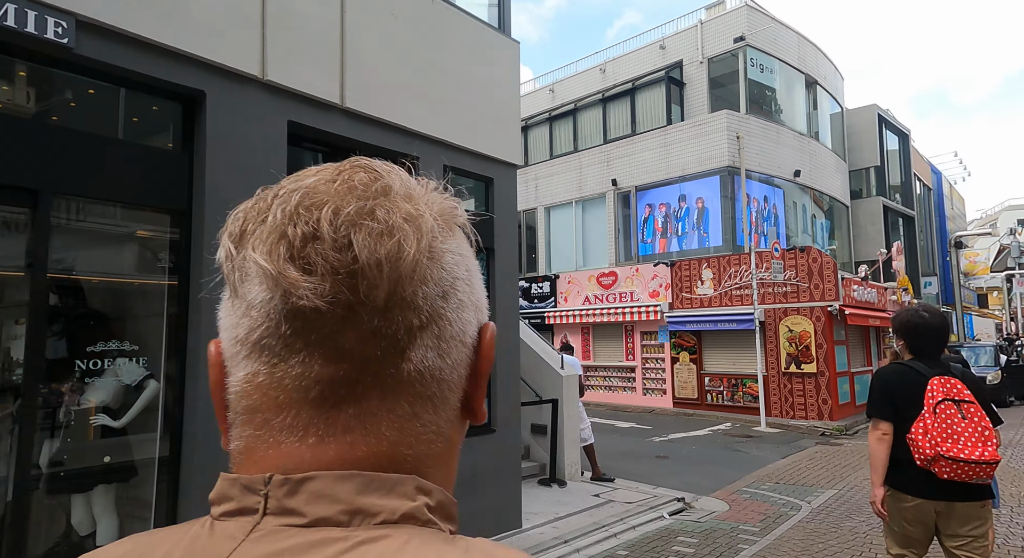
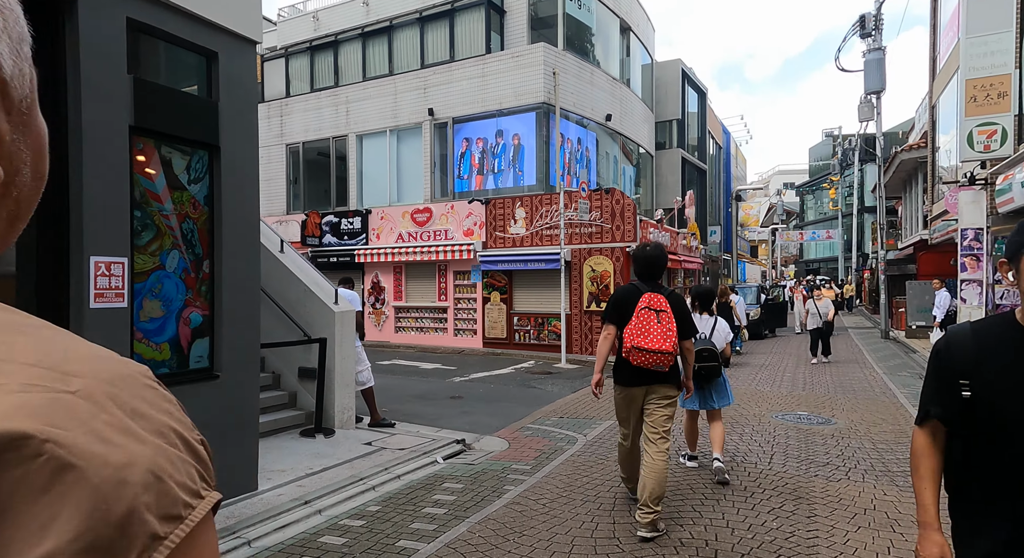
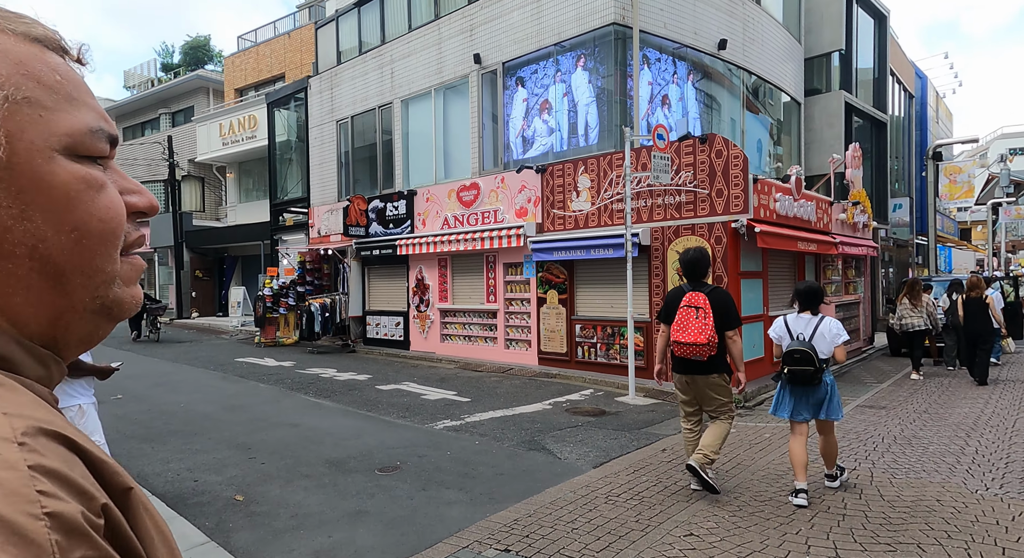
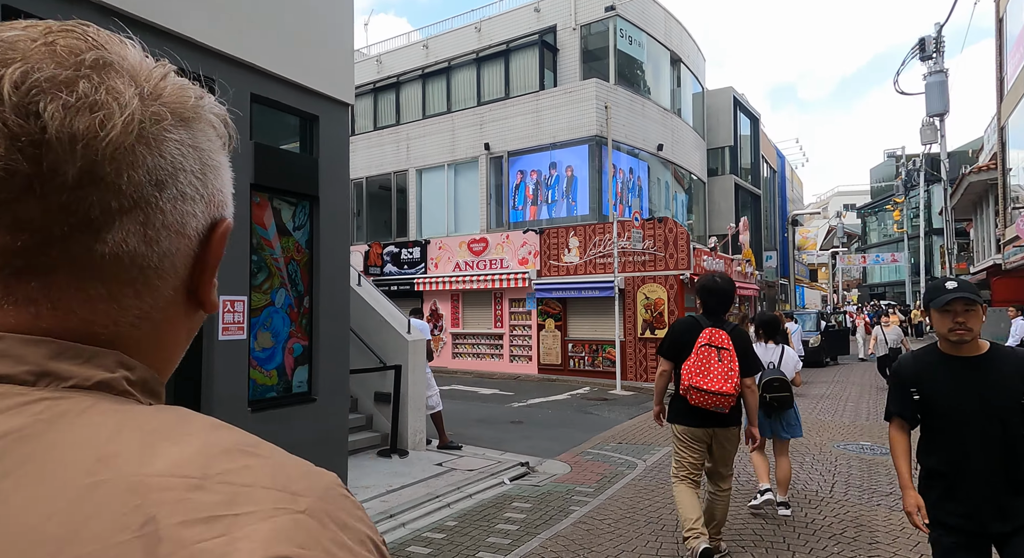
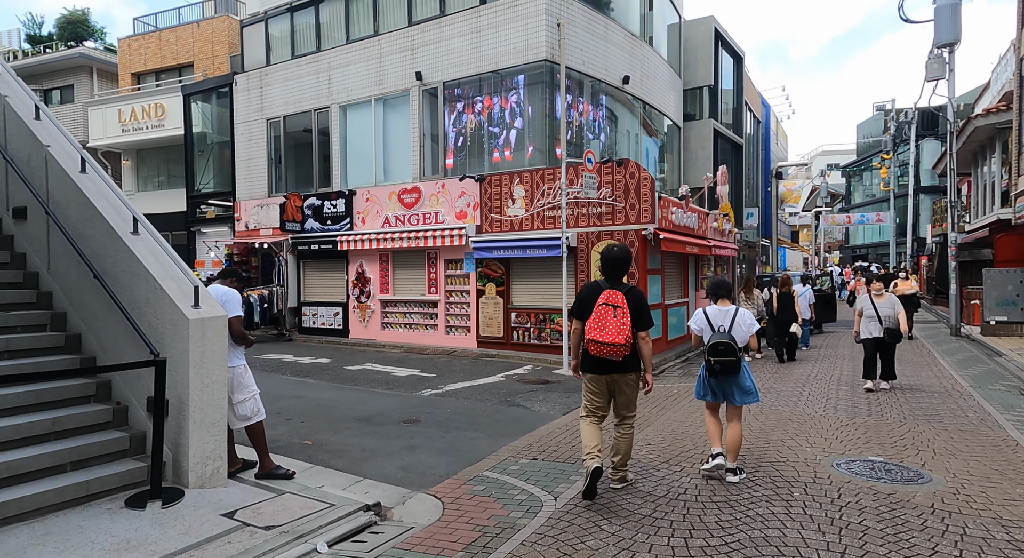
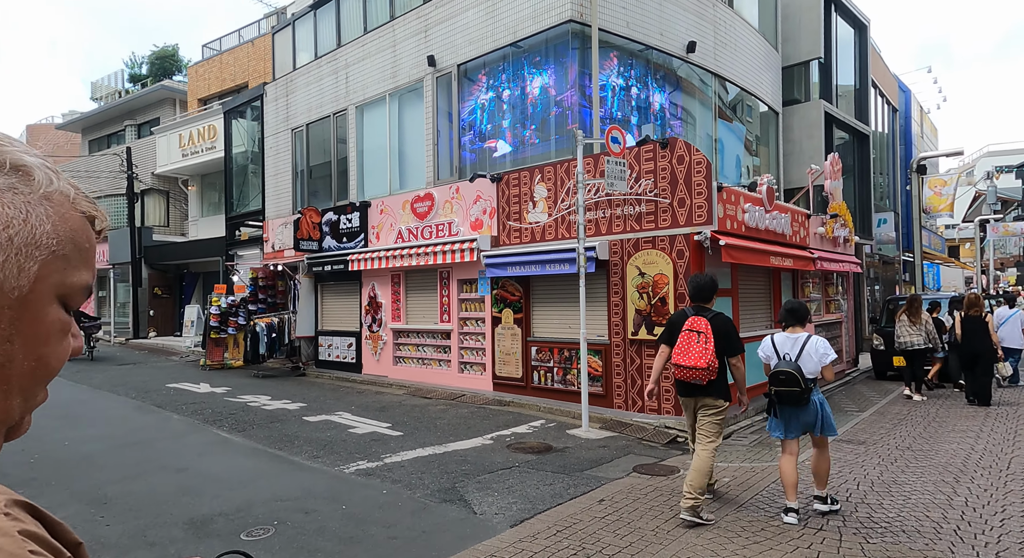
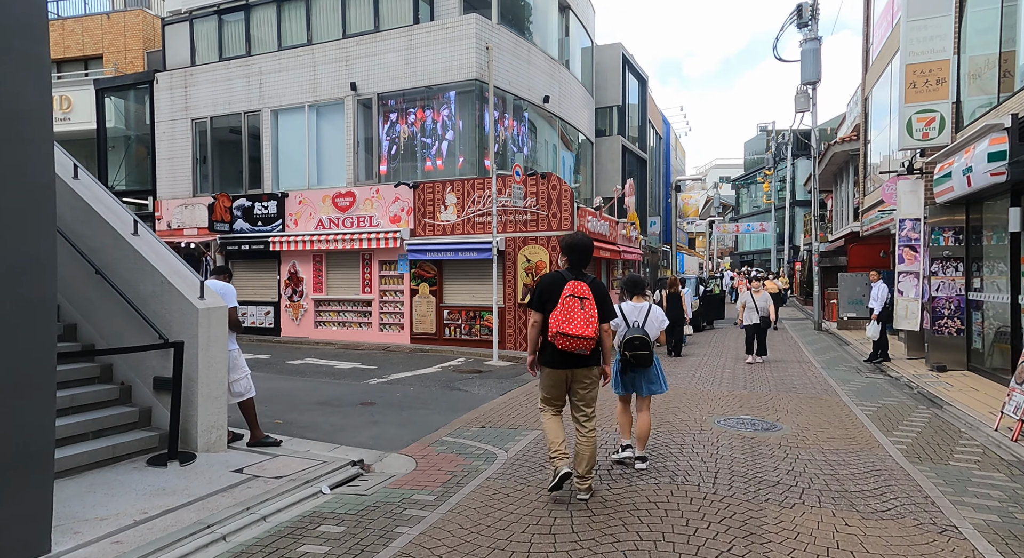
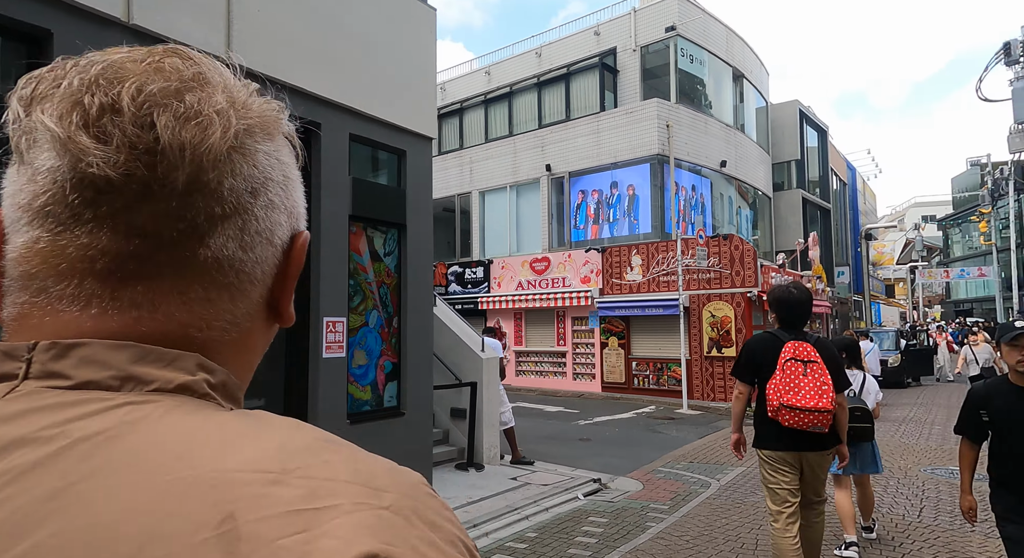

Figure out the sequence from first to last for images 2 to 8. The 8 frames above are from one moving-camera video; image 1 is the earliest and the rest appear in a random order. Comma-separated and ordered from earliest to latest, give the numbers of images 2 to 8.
8, 4, 2, 7, 5, 3, 6
